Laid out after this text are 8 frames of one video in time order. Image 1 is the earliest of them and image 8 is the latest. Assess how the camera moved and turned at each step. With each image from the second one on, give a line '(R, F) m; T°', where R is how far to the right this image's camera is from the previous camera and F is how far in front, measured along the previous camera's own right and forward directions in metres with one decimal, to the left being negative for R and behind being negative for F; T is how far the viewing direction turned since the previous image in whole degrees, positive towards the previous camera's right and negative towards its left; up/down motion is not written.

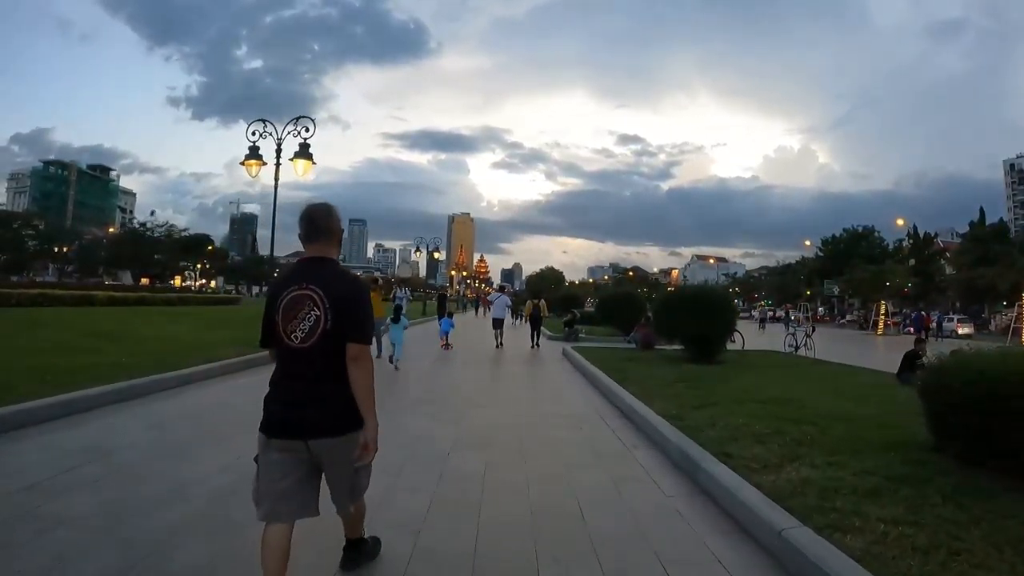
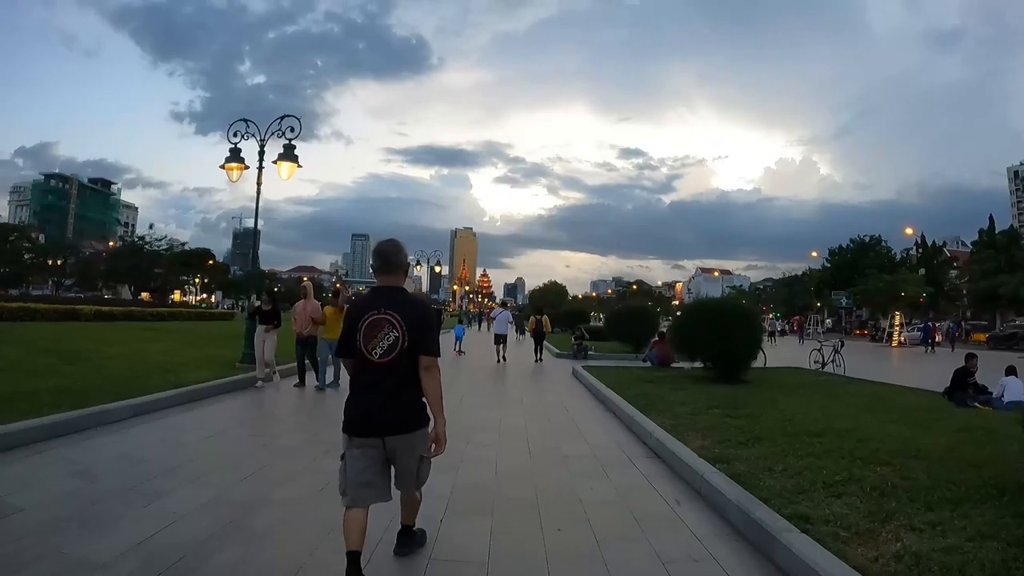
(-0.1, +1.5) m; 0°
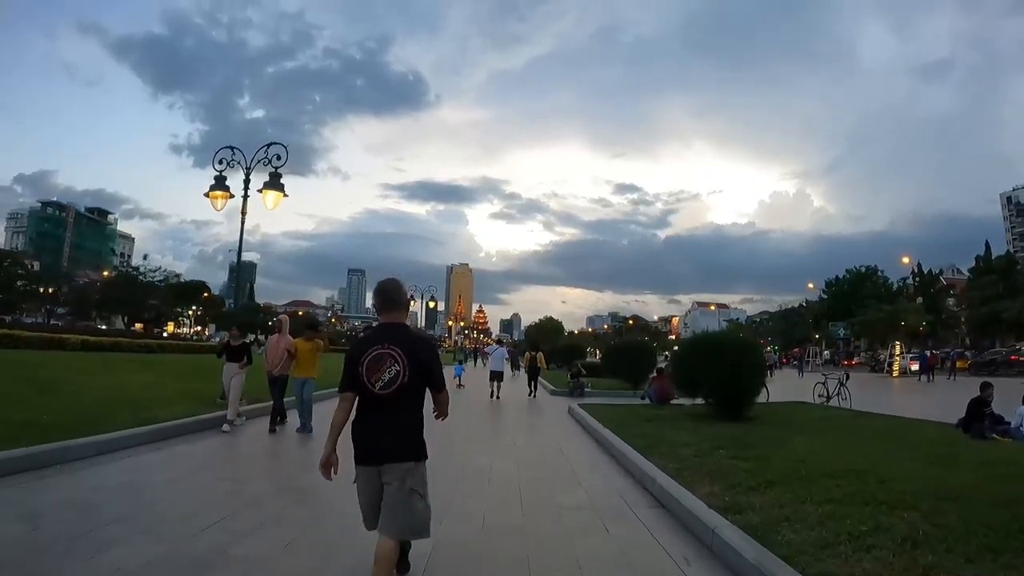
(+0.1, +0.6) m; 0°
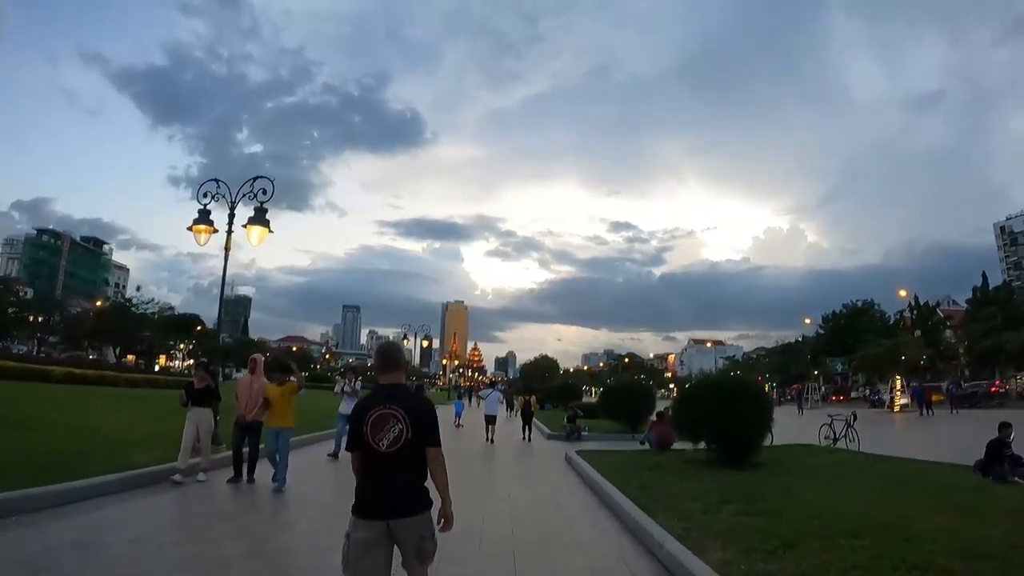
(0.0, +0.5) m; 0°
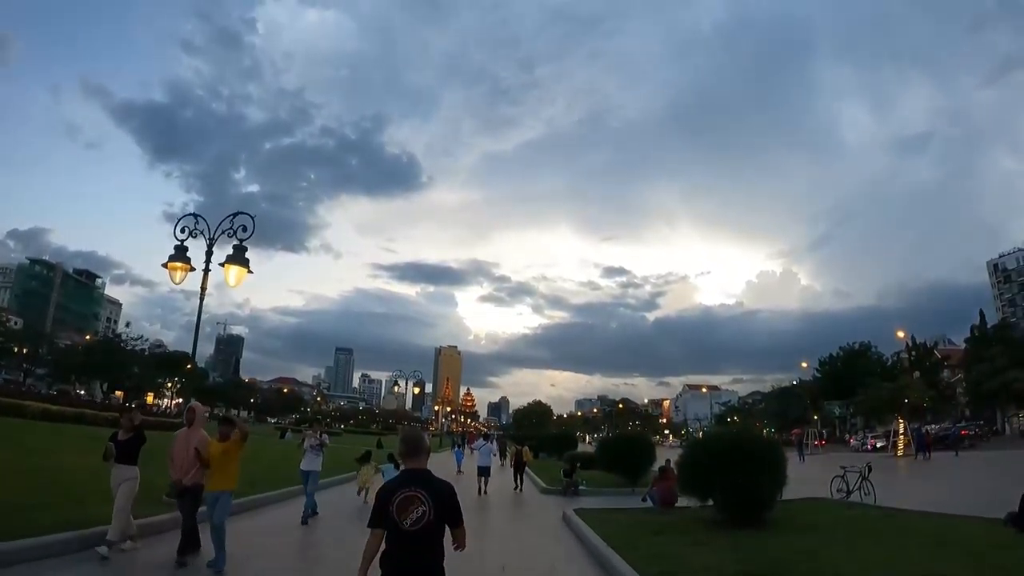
(0.0, +0.8) m; 0°
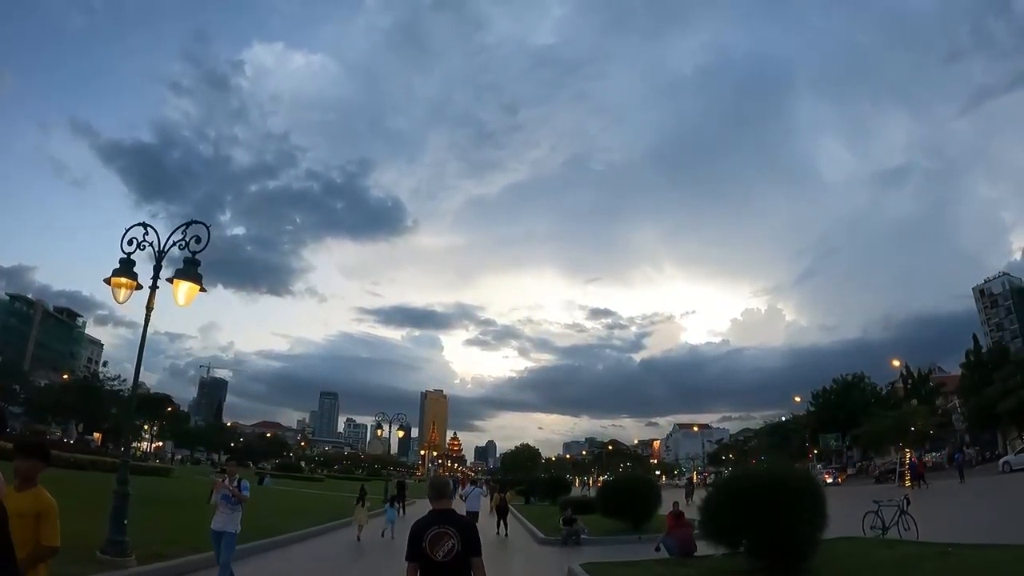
(-0.2, +1.6) m; +1°
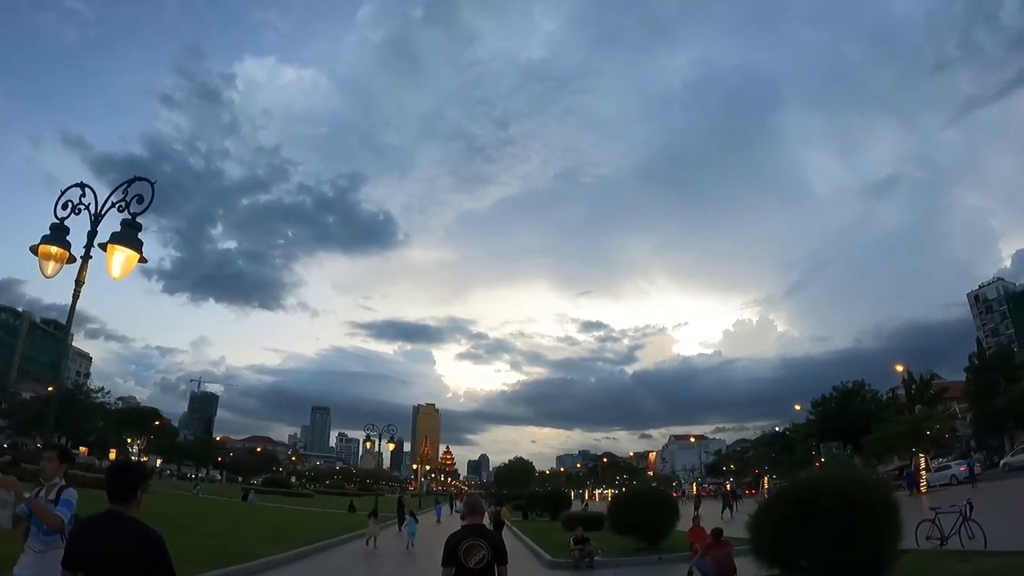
(-0.2, +1.9) m; +1°
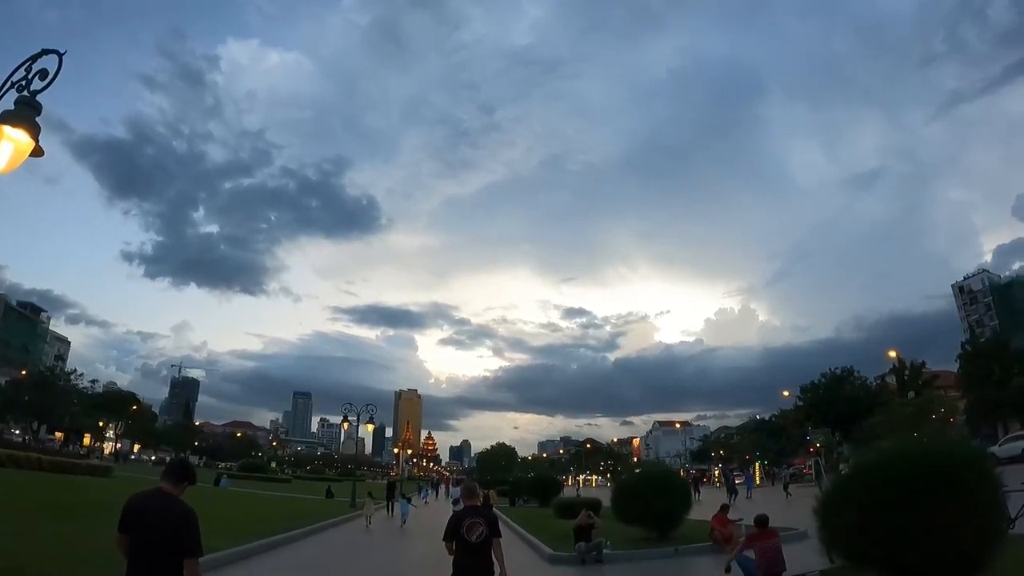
(-0.3, +2.1) m; +1°
